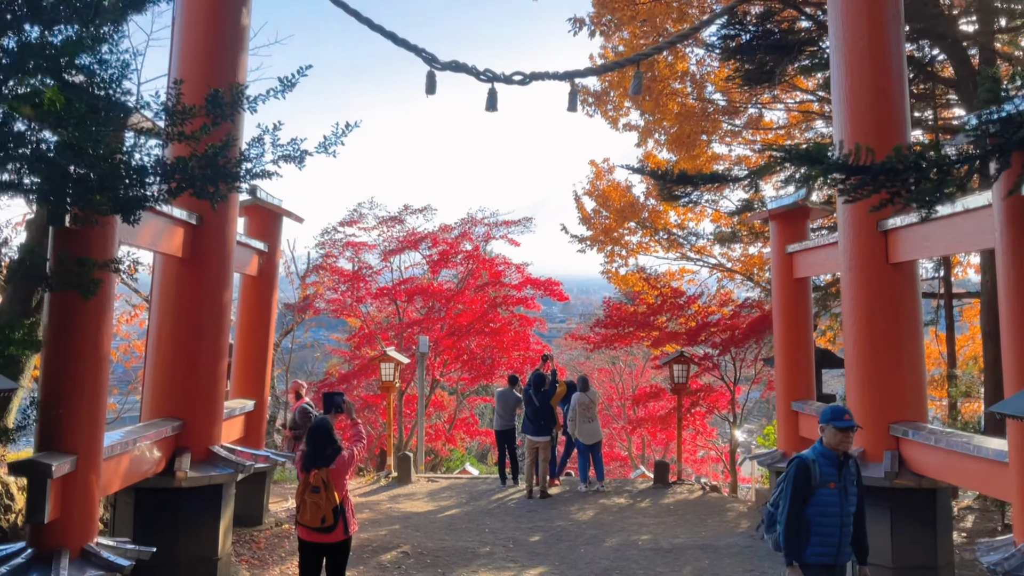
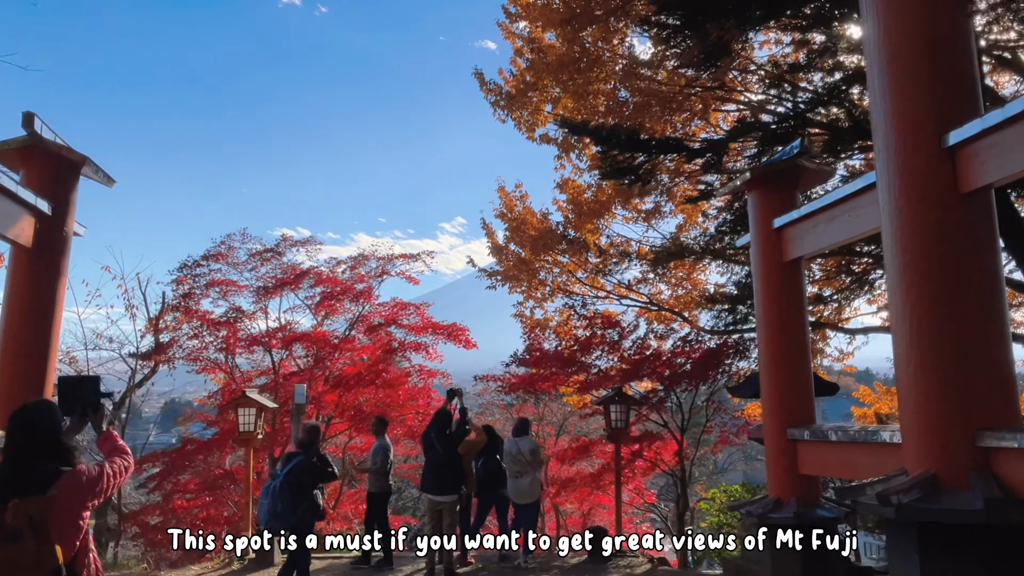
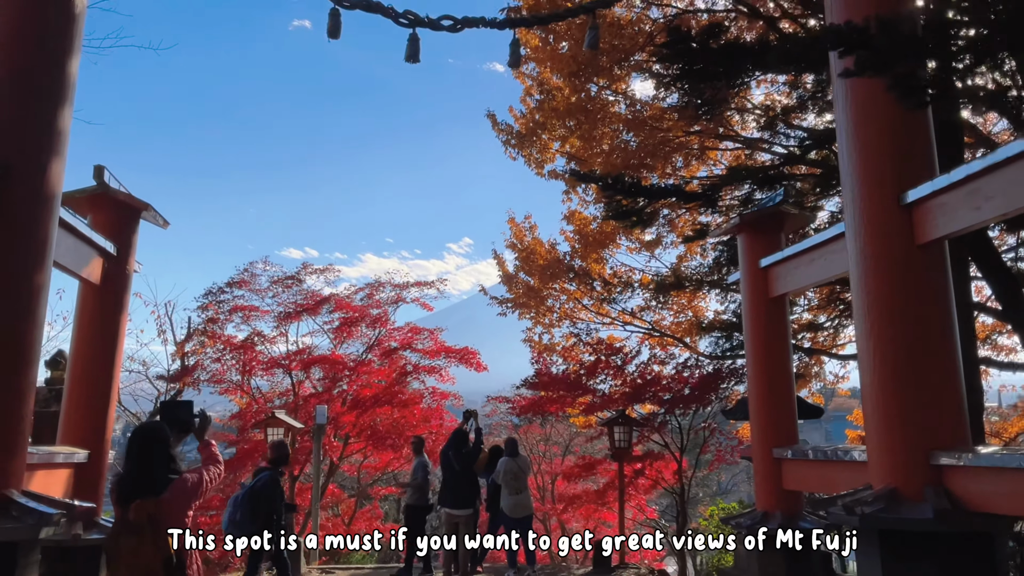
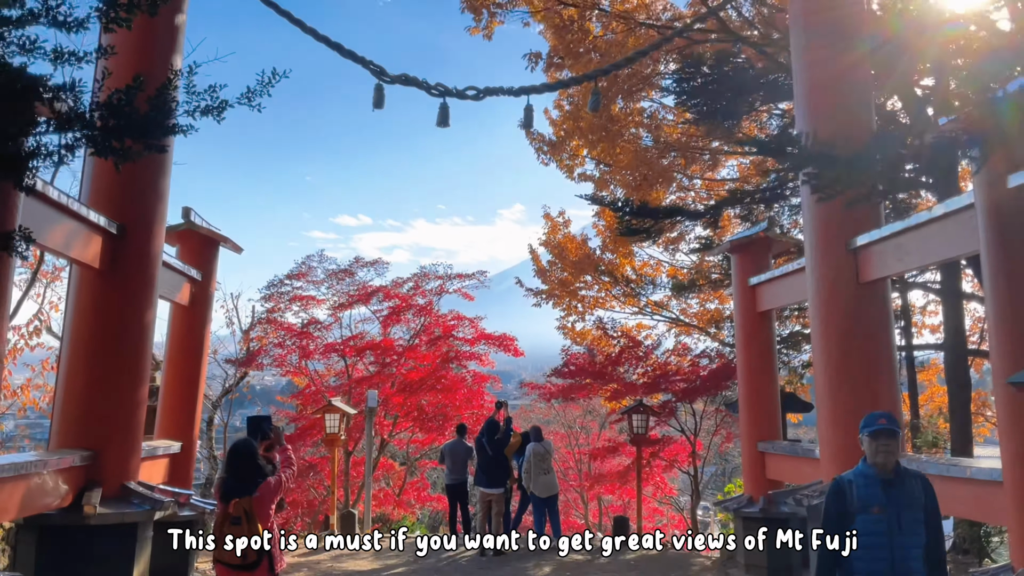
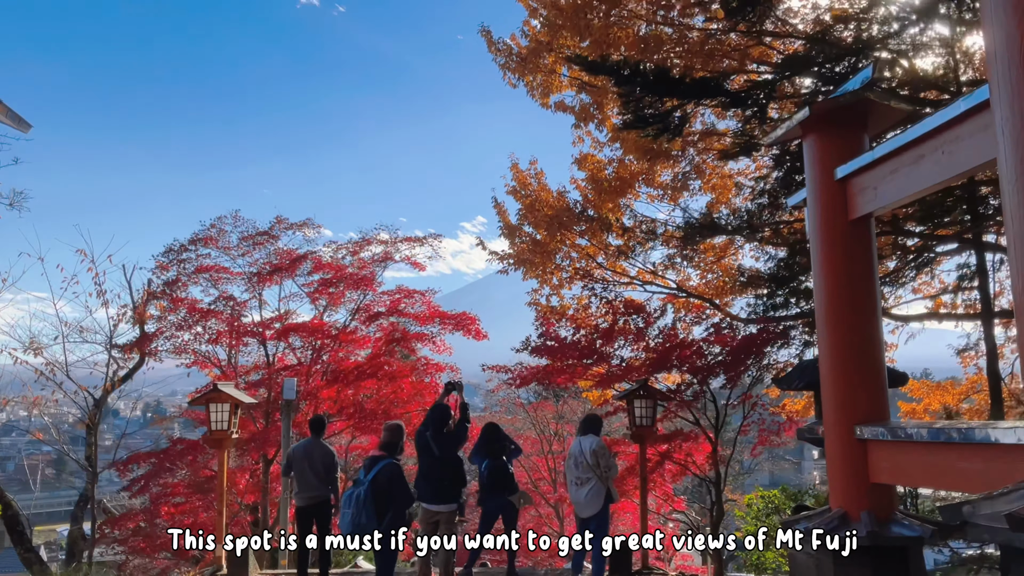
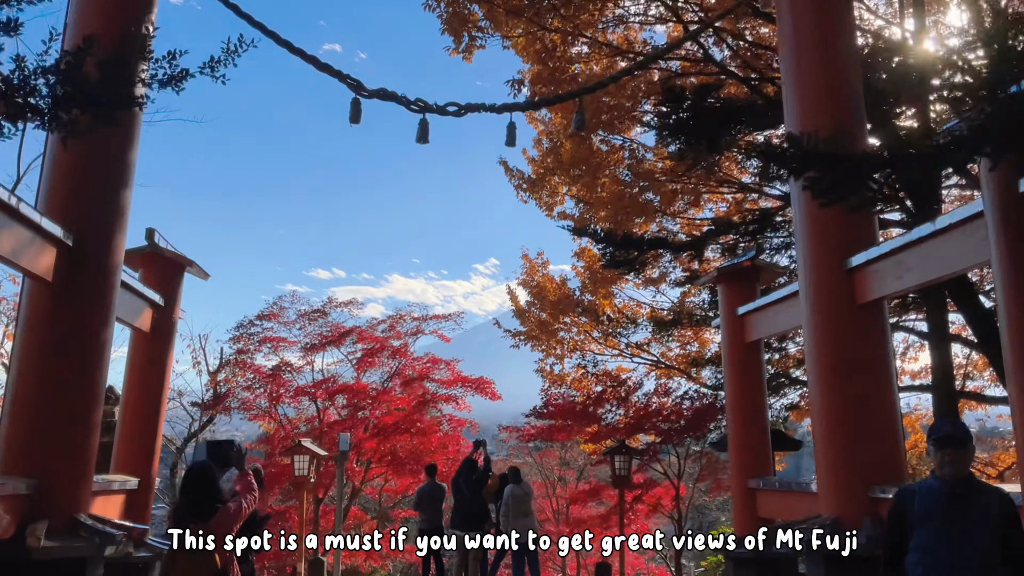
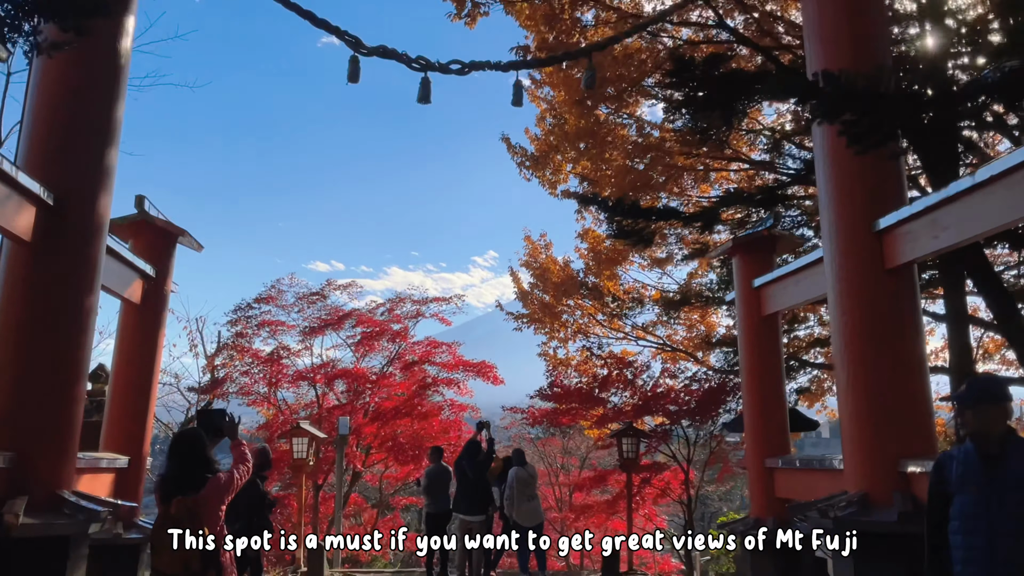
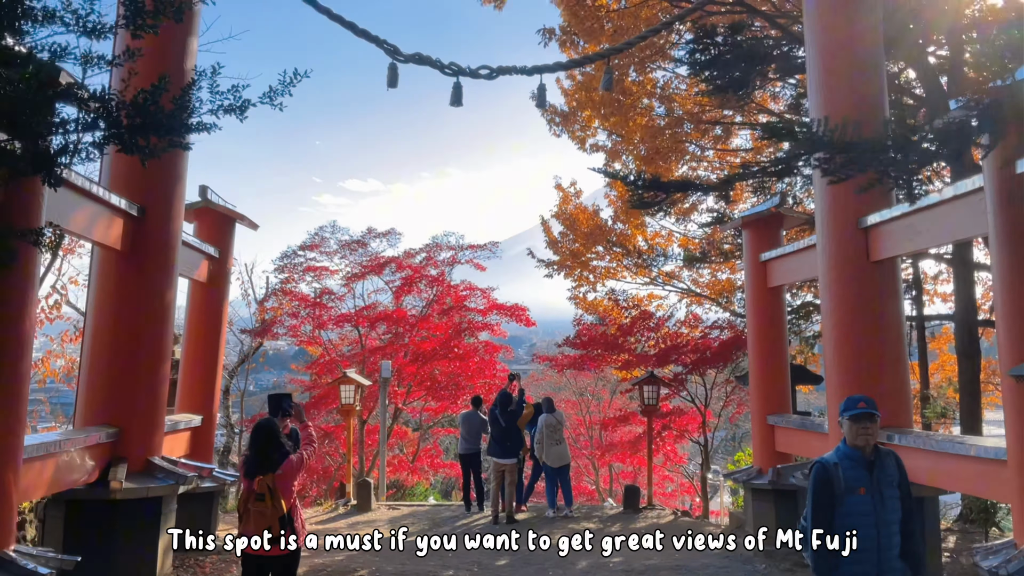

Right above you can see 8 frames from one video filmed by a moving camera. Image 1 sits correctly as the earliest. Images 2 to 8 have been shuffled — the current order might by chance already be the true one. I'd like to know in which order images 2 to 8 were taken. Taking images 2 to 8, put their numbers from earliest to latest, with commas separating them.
8, 4, 6, 7, 3, 2, 5
